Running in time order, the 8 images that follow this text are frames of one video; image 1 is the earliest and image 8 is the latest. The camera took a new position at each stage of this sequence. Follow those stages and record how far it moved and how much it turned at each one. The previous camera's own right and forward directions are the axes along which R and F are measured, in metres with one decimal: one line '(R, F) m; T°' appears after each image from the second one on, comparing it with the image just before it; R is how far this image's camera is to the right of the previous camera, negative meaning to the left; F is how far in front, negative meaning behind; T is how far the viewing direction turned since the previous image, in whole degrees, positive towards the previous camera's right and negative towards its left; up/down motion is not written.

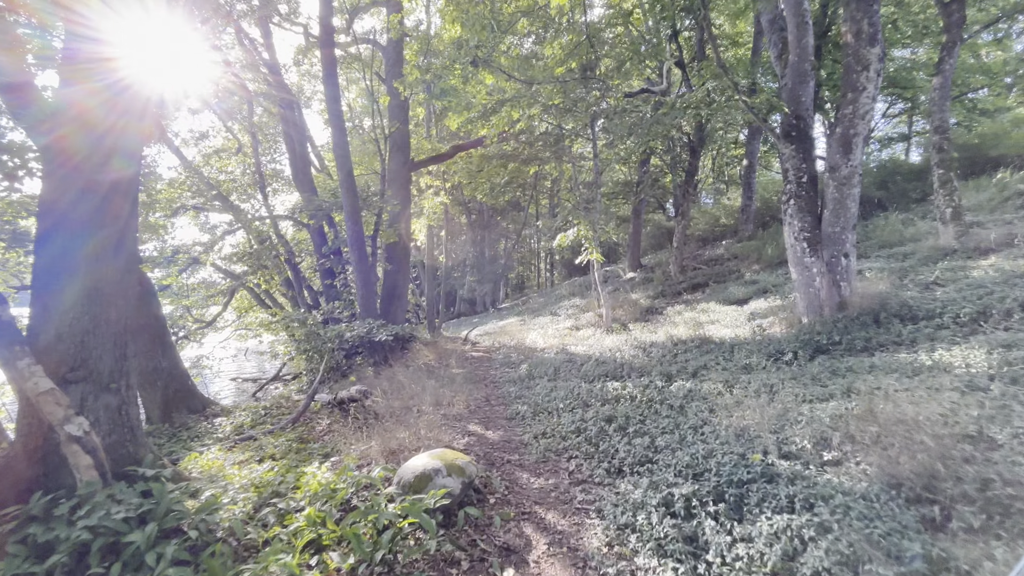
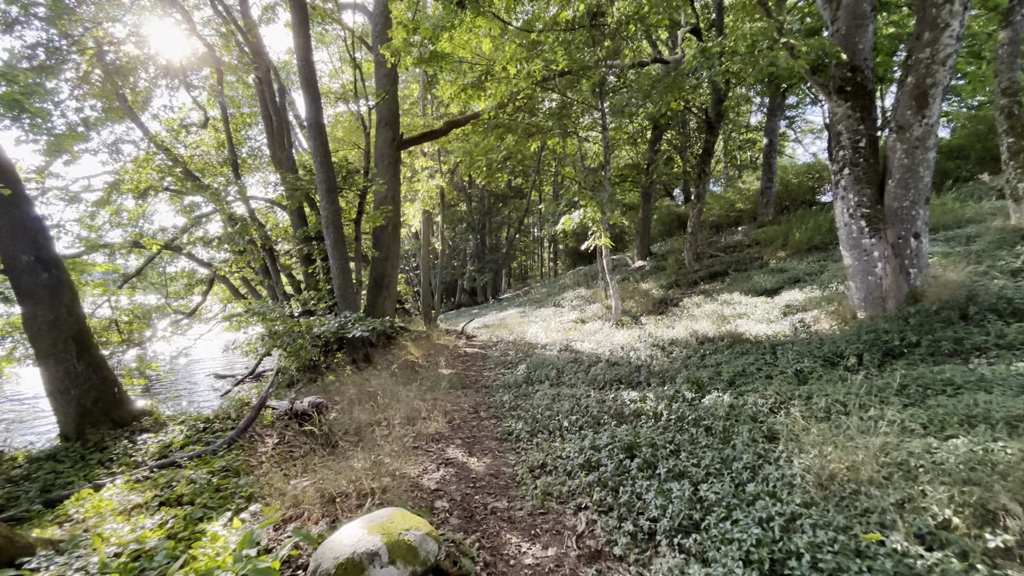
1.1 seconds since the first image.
(+0.1, +1.2) m; 0°
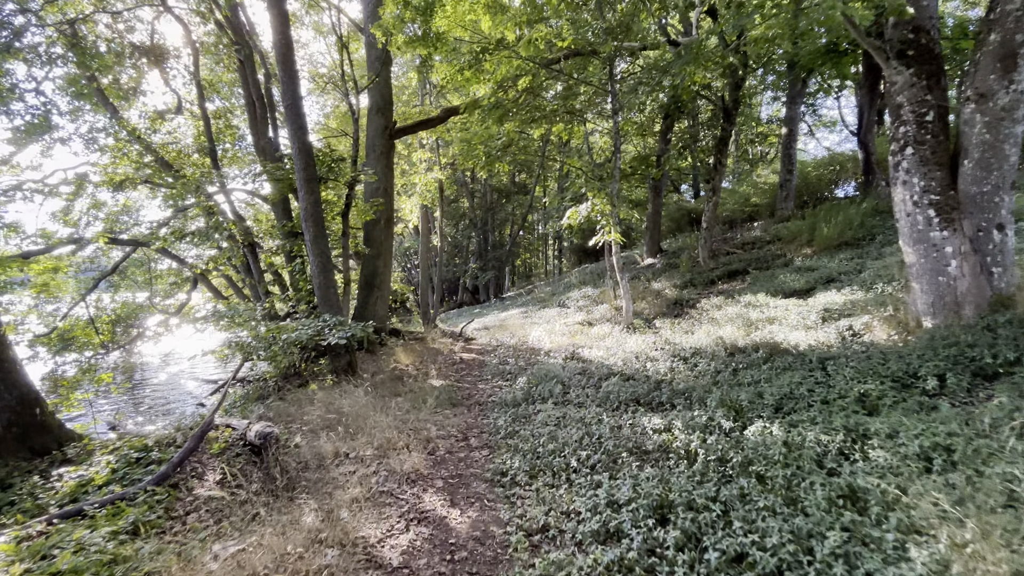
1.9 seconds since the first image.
(+0.1, +0.9) m; -1°
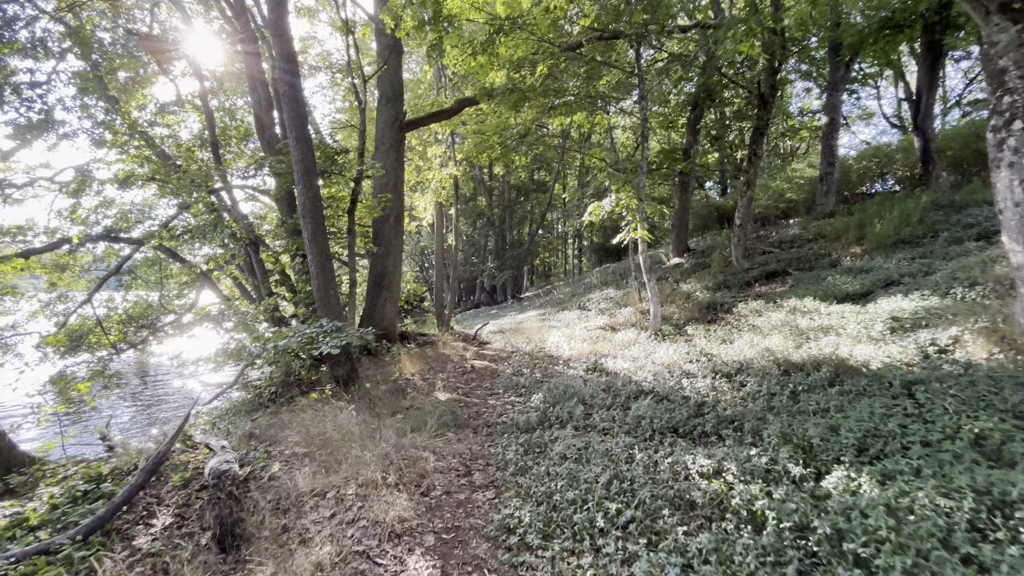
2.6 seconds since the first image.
(+0.1, +0.8) m; -2°
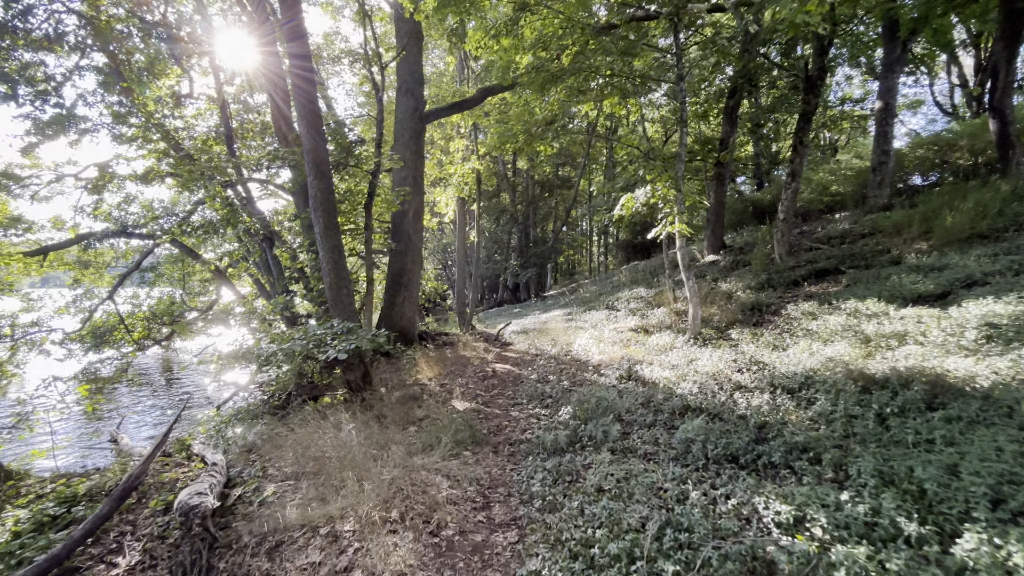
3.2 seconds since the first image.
(0.0, +0.6) m; -3°
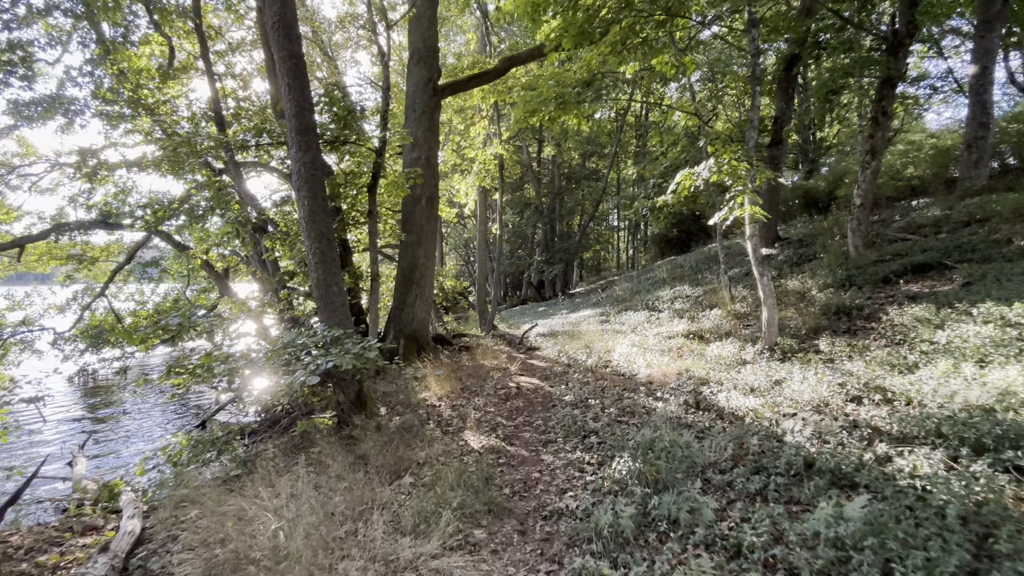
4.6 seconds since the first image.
(-0.1, +1.4) m; -3°
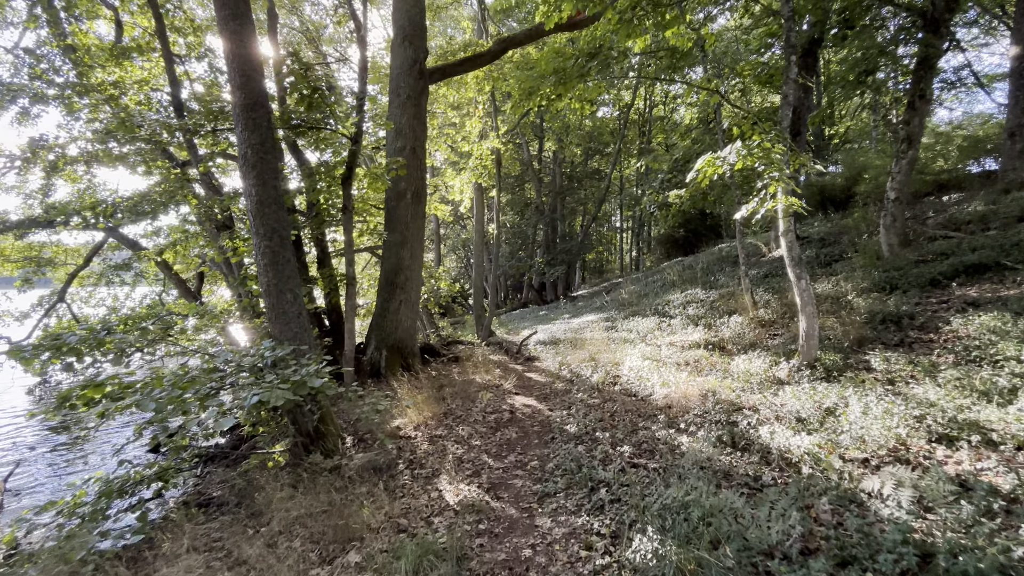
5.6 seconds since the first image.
(+0.1, +1.0) m; 0°
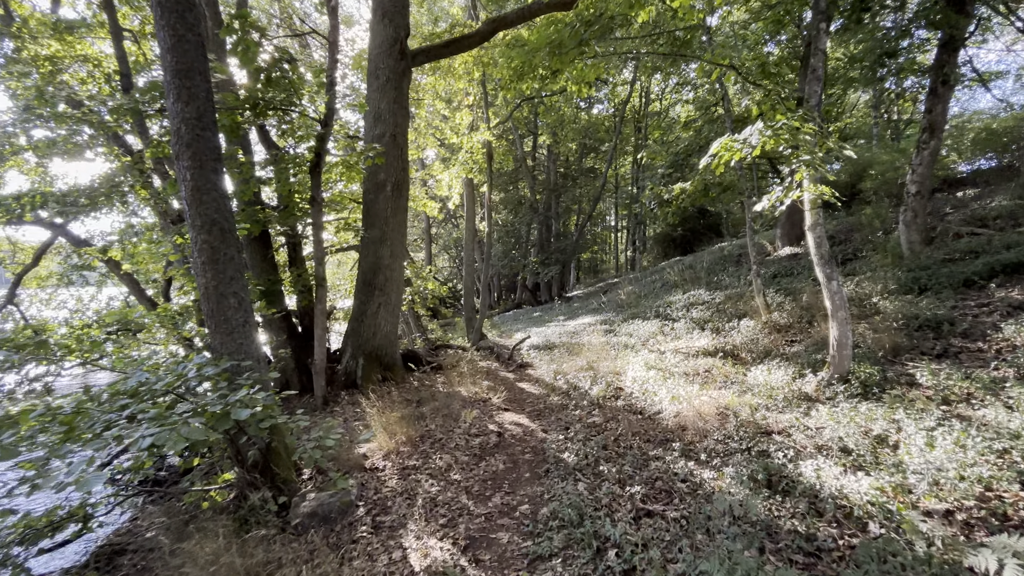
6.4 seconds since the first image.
(+0.1, +0.7) m; +1°
